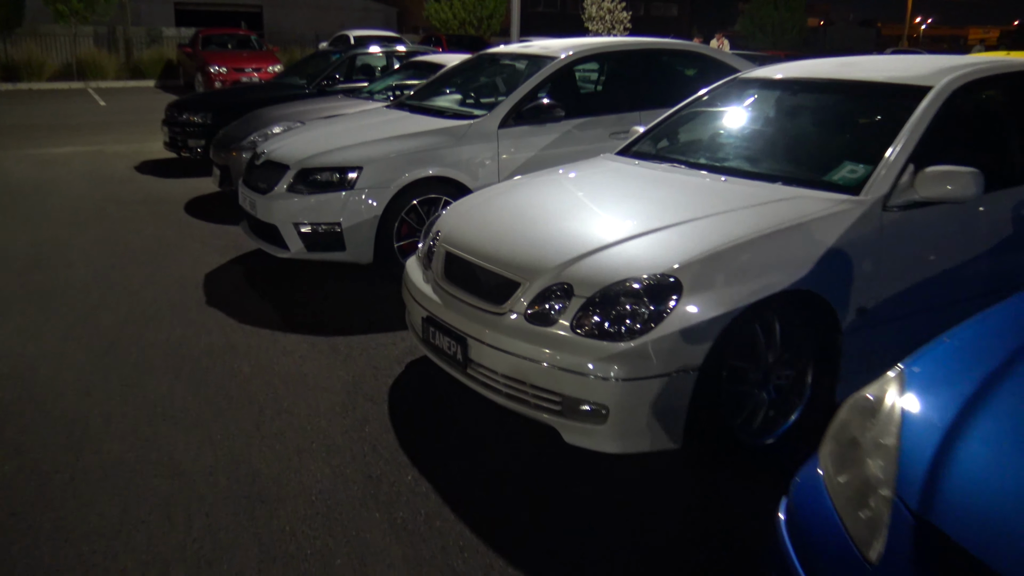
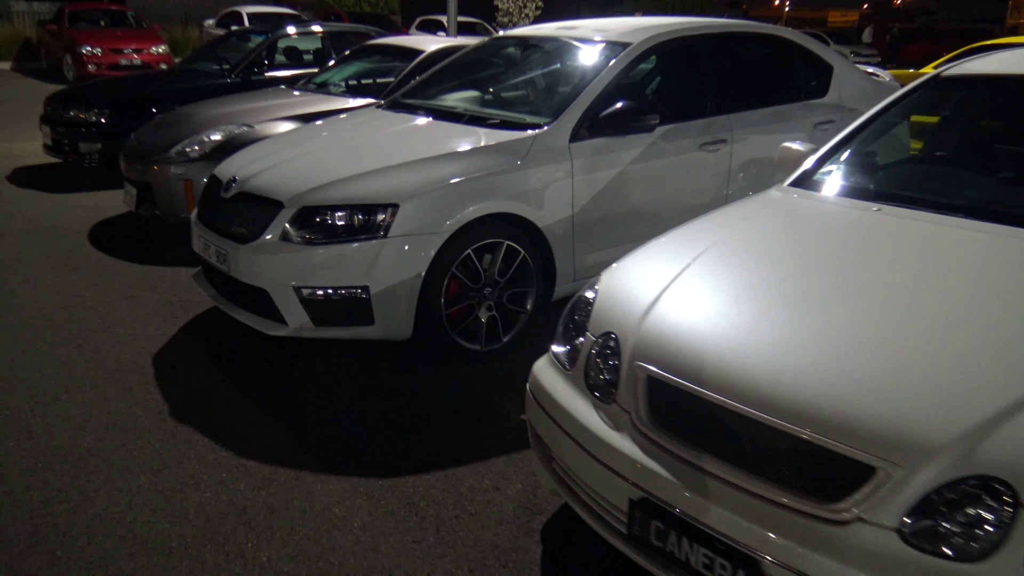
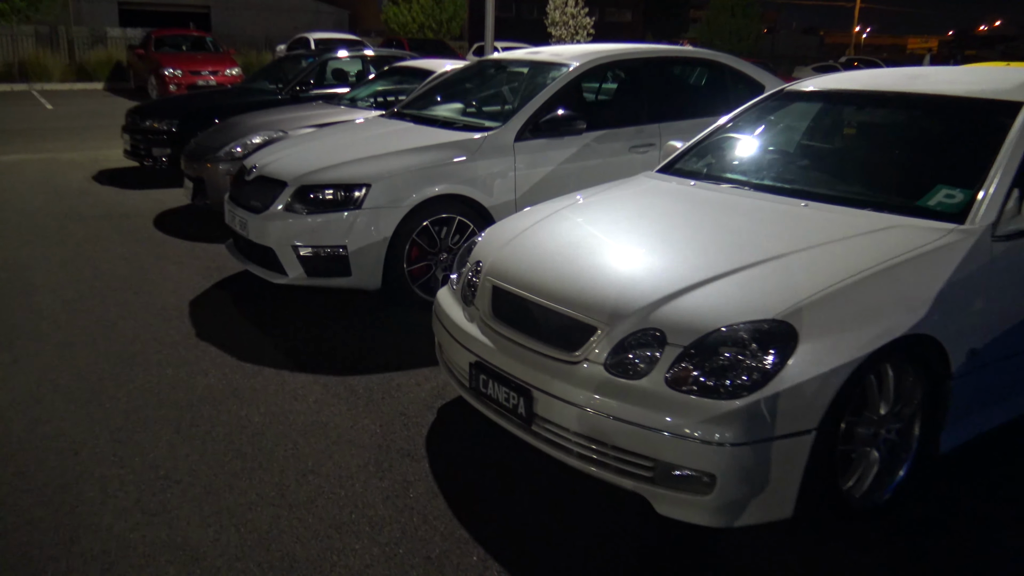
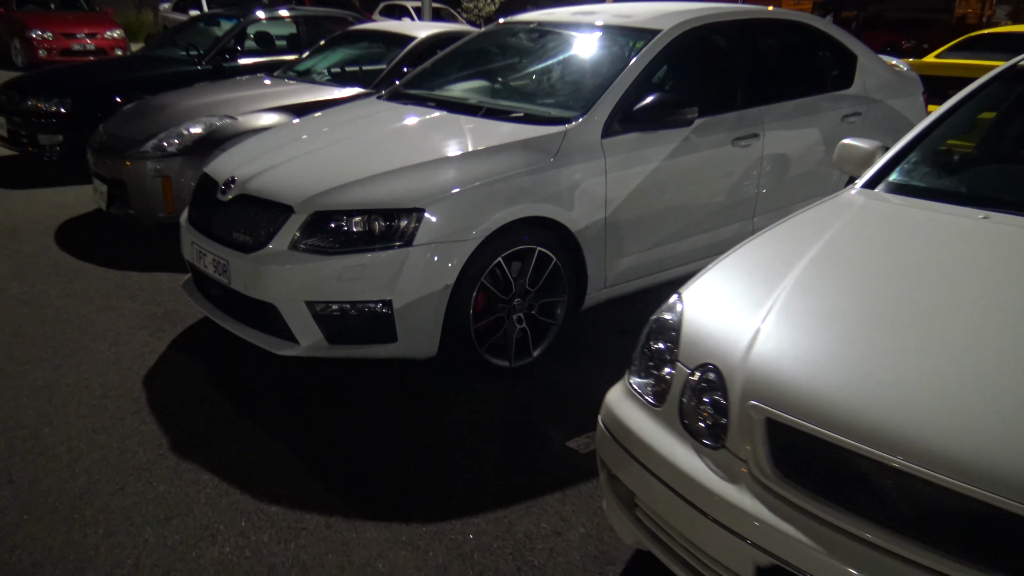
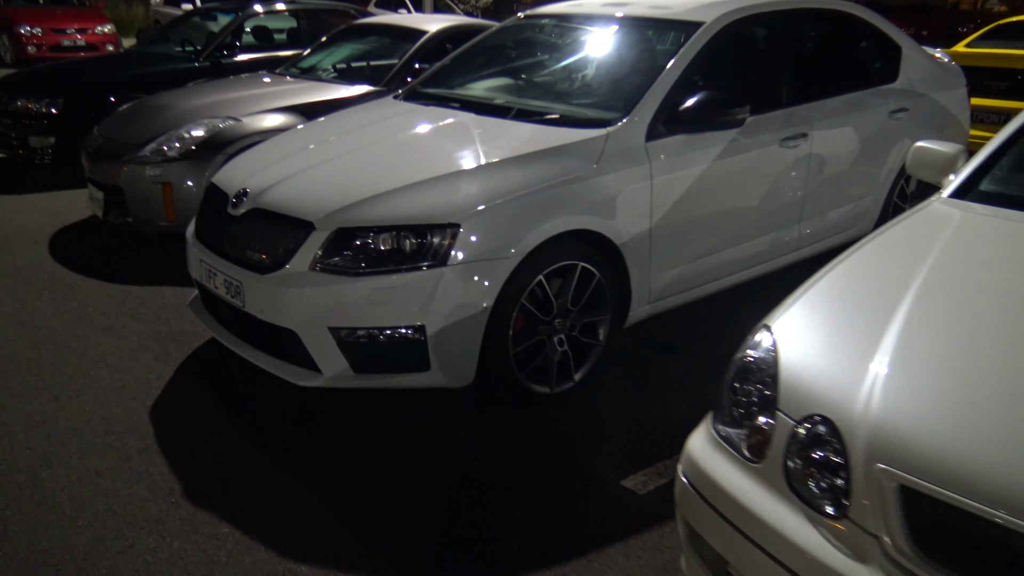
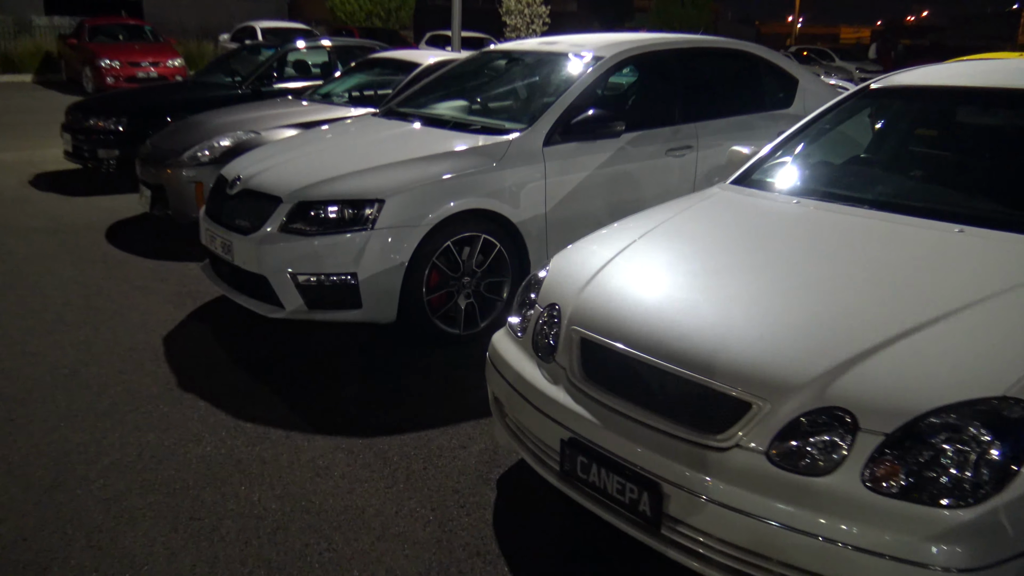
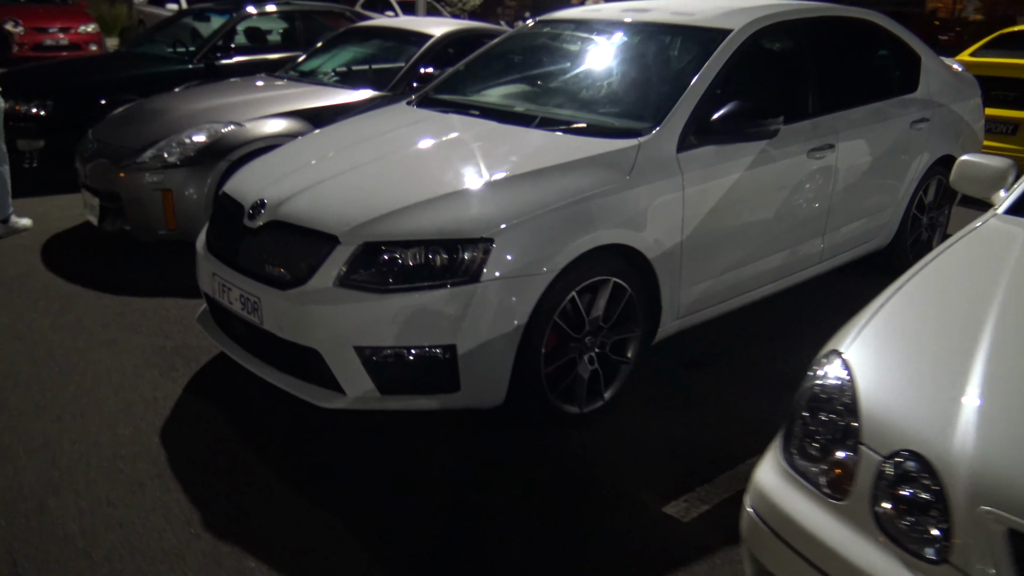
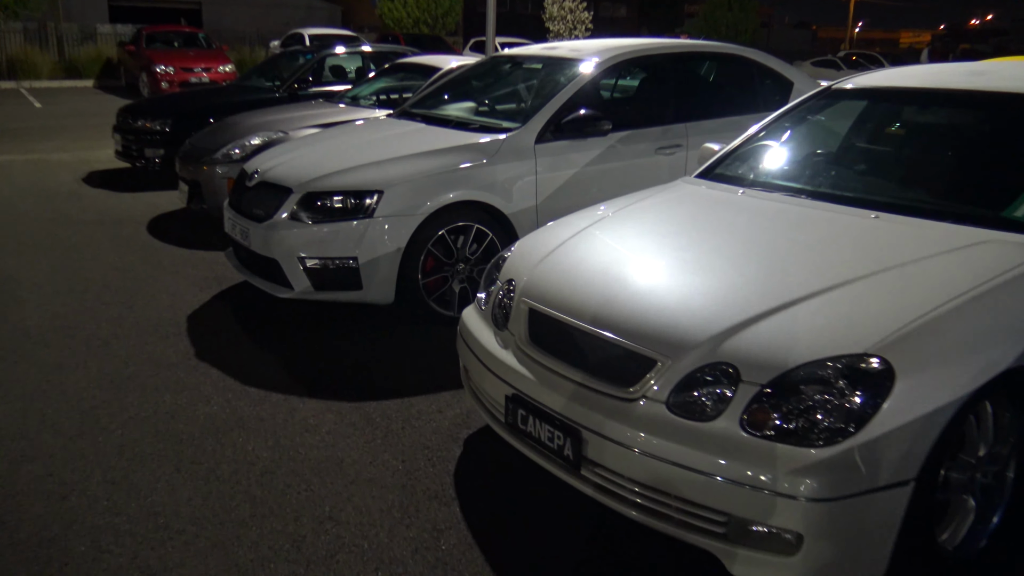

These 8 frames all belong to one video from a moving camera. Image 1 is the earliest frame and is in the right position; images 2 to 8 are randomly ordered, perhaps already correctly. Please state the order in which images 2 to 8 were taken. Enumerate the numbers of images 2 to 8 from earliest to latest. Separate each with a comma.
3, 8, 6, 2, 4, 5, 7
